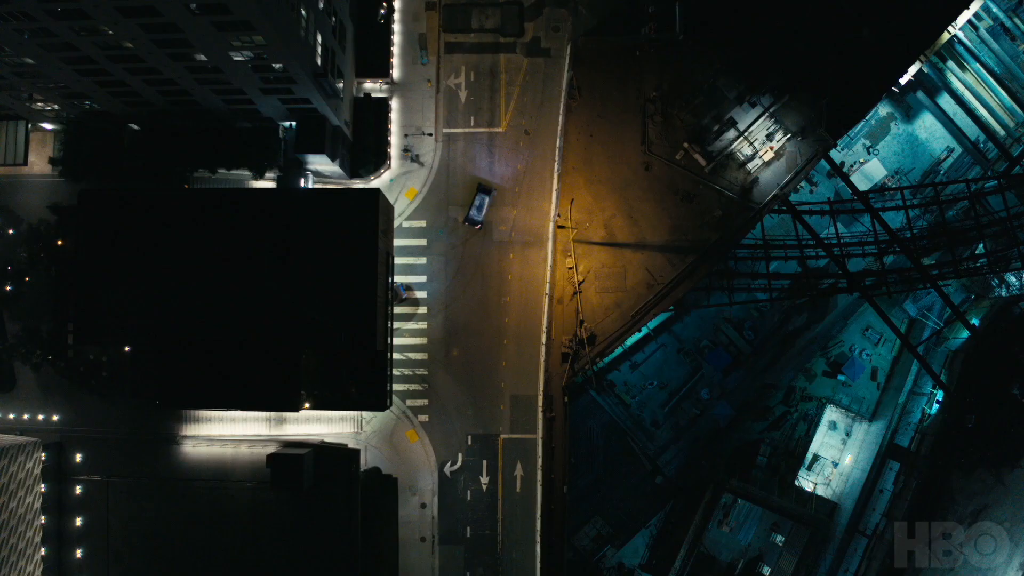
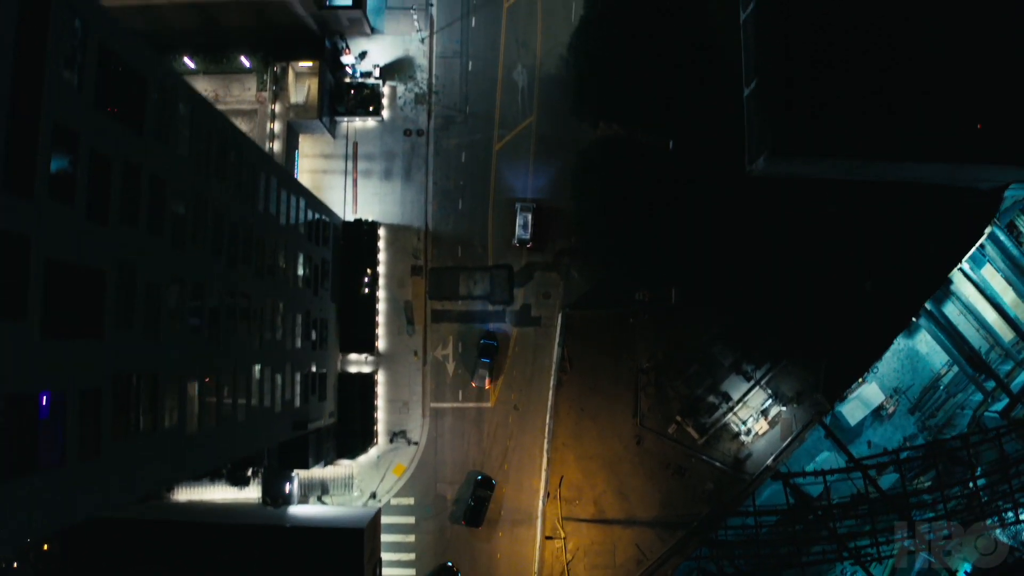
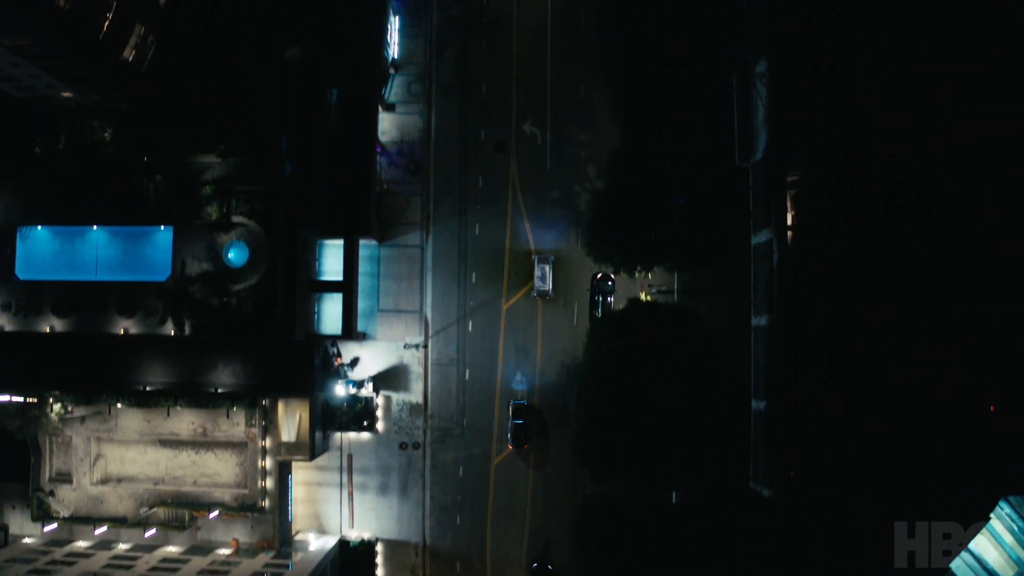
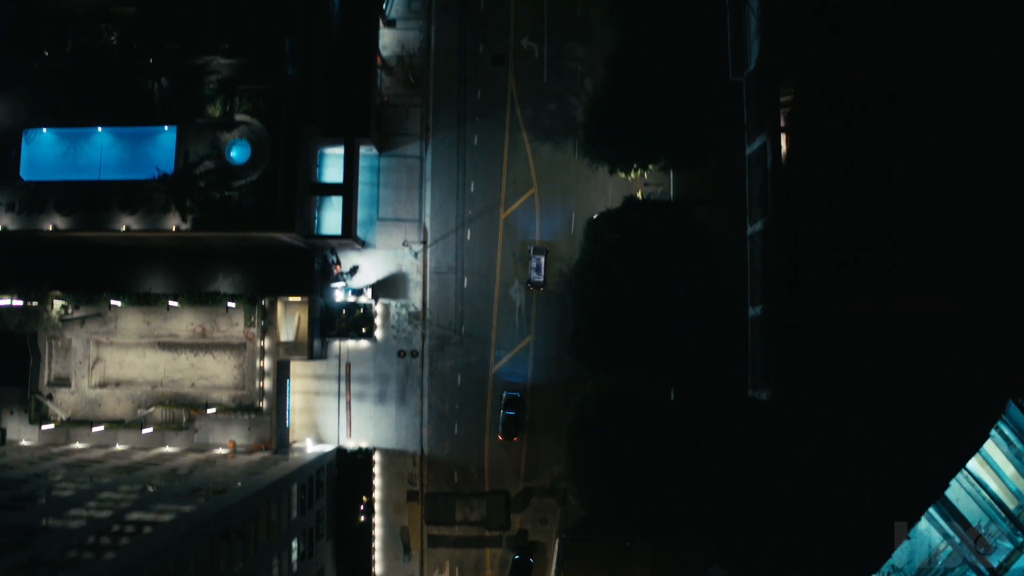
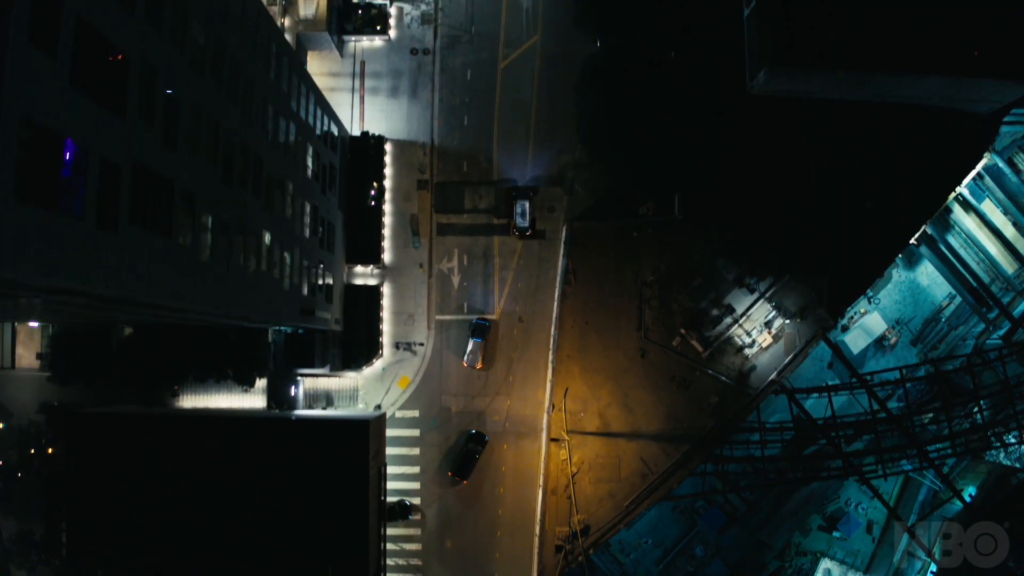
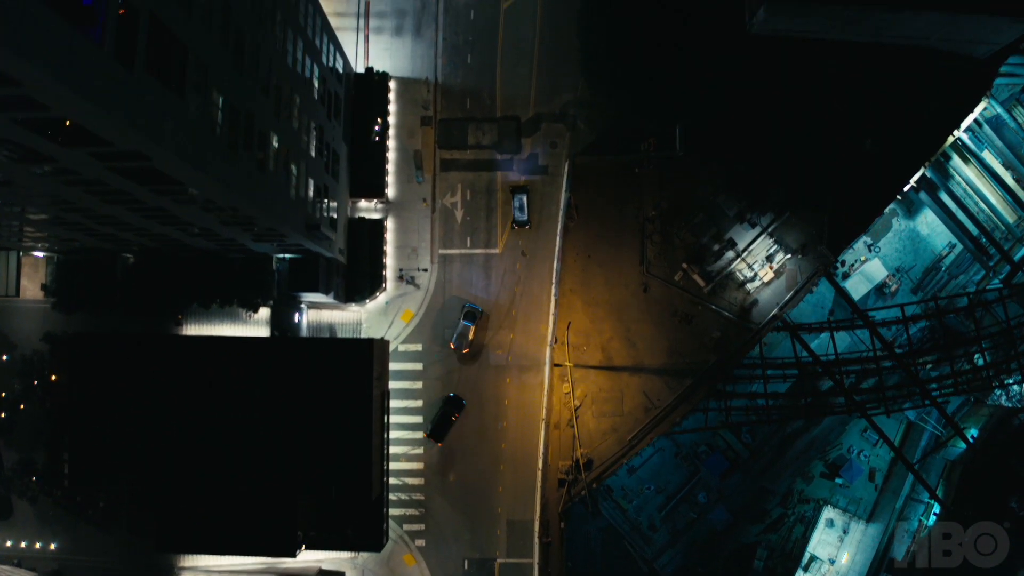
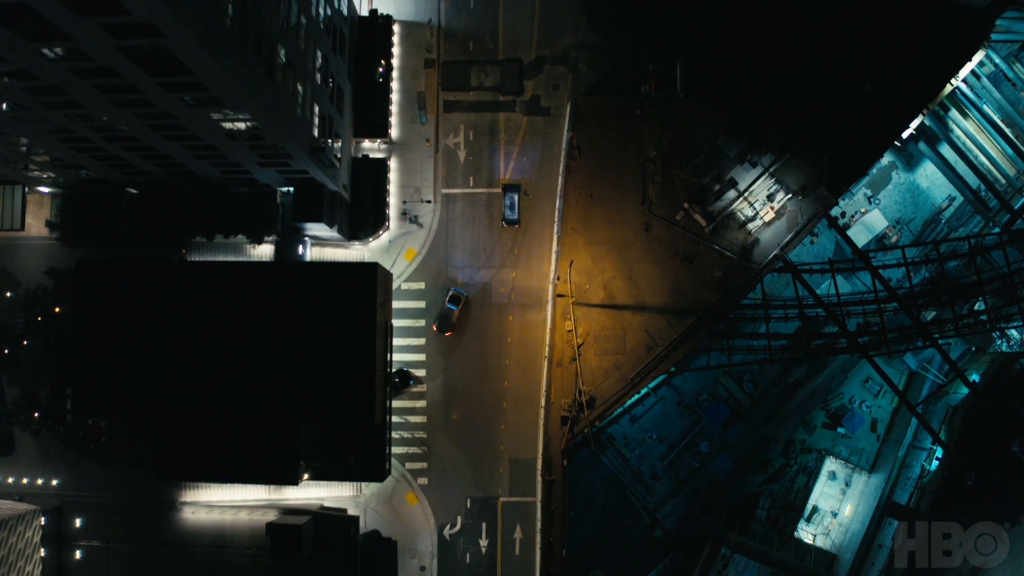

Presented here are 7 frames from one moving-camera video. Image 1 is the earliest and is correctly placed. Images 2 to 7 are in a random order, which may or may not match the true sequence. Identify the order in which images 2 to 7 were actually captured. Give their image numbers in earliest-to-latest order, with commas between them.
7, 6, 5, 2, 4, 3
